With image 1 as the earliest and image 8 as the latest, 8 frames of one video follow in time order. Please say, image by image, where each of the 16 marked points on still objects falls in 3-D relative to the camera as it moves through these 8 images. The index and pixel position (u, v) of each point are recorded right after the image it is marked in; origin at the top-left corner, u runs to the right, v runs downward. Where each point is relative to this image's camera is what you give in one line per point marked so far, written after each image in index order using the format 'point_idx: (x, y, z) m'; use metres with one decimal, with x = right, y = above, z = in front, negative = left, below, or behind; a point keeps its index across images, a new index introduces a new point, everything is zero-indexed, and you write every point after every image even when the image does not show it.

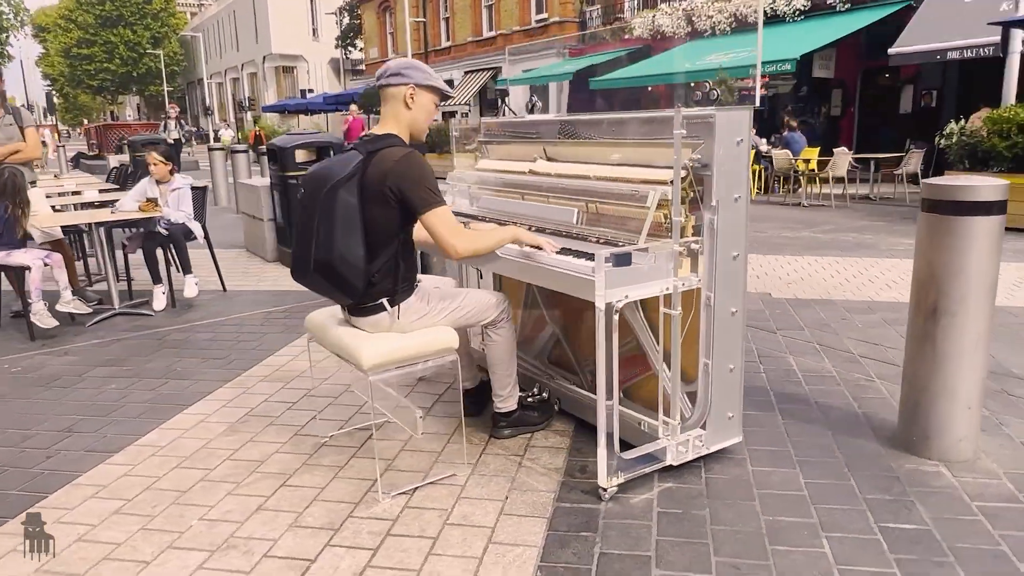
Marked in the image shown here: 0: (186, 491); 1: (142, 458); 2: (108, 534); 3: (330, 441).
0: (-1.4, -0.9, +3.1) m
1: (-1.8, -0.8, +3.5) m
2: (-1.6, -1.0, +2.9) m
3: (-0.9, -0.8, +3.6) m
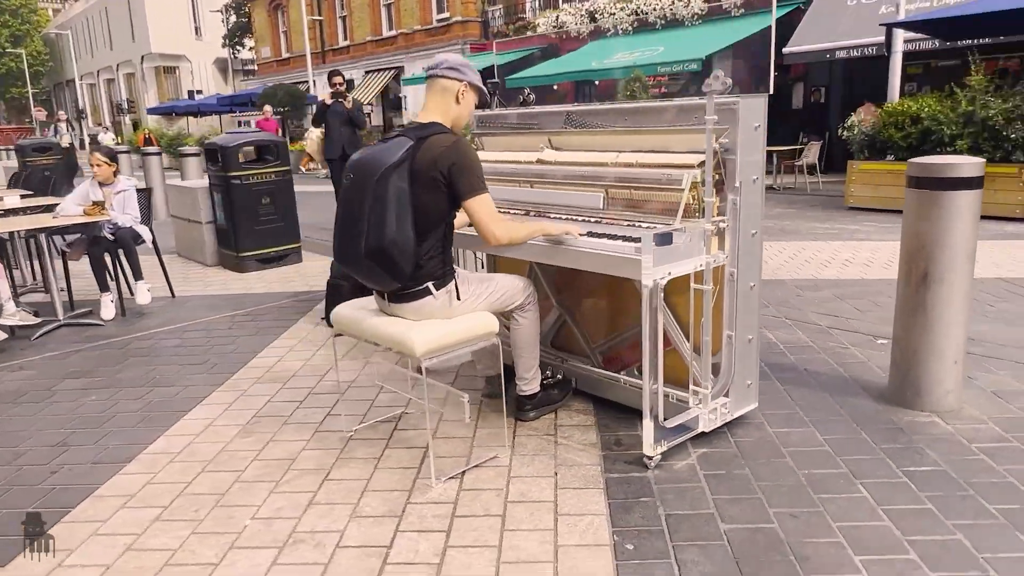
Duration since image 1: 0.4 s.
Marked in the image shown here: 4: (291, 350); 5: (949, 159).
0: (-1.2, -0.9, +3.0) m
1: (-1.6, -0.8, +3.4) m
2: (-1.3, -1.0, +2.8) m
3: (-0.8, -0.7, +3.6) m
4: (-1.5, -0.4, +4.9) m
5: (+2.0, +0.6, +3.3) m
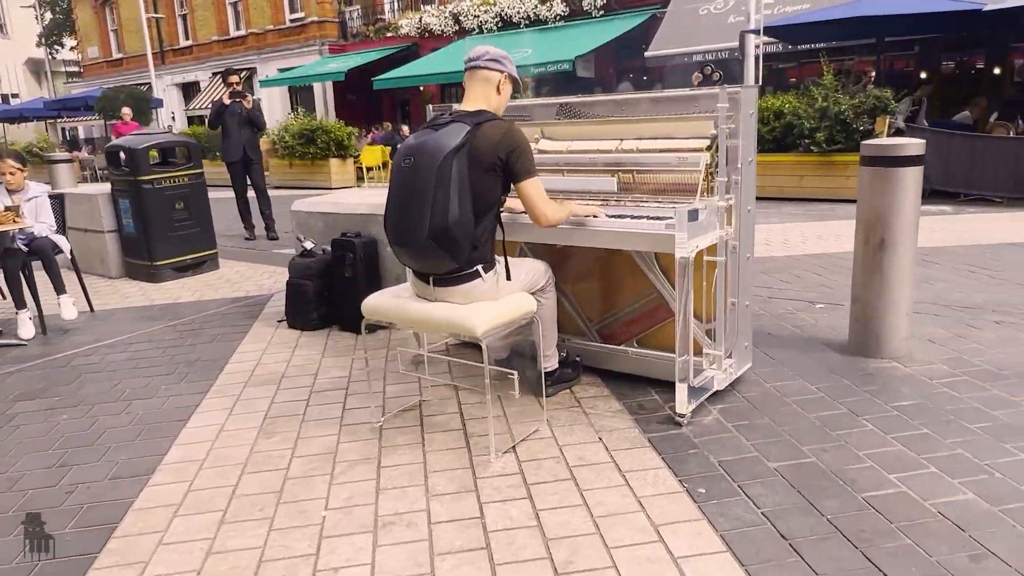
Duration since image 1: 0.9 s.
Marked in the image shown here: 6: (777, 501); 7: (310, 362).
0: (-0.9, -0.9, +3.0) m
1: (-1.4, -0.8, +3.3) m
2: (-1.0, -0.9, +2.7) m
3: (-0.6, -0.7, +3.6) m
4: (-1.6, -0.4, +4.8) m
5: (+2.0, +0.8, +3.9) m
6: (+1.0, -0.8, +2.8) m
7: (-1.2, -0.5, +4.6) m
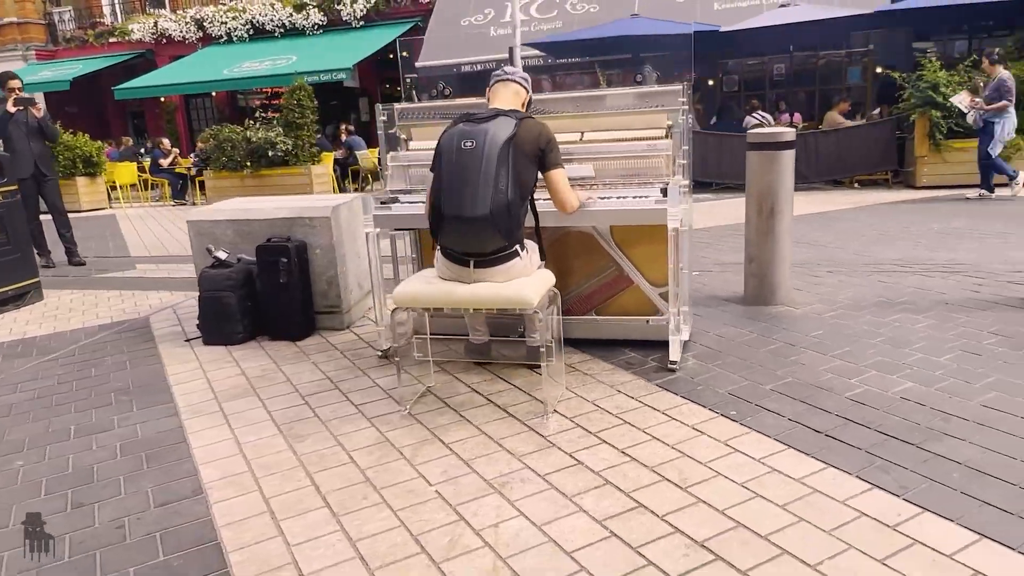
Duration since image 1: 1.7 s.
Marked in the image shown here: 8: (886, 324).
0: (-0.5, -0.8, +3.0) m
1: (-1.1, -0.8, +3.1) m
2: (-0.5, -0.9, +2.7) m
3: (-0.5, -0.6, +3.7) m
4: (-1.8, -0.5, +4.5) m
5: (+1.7, +1.0, +4.9) m
6: (+1.3, -0.6, +3.5) m
7: (-1.4, -0.5, +4.4) m
8: (+2.3, -0.2, +4.6) m
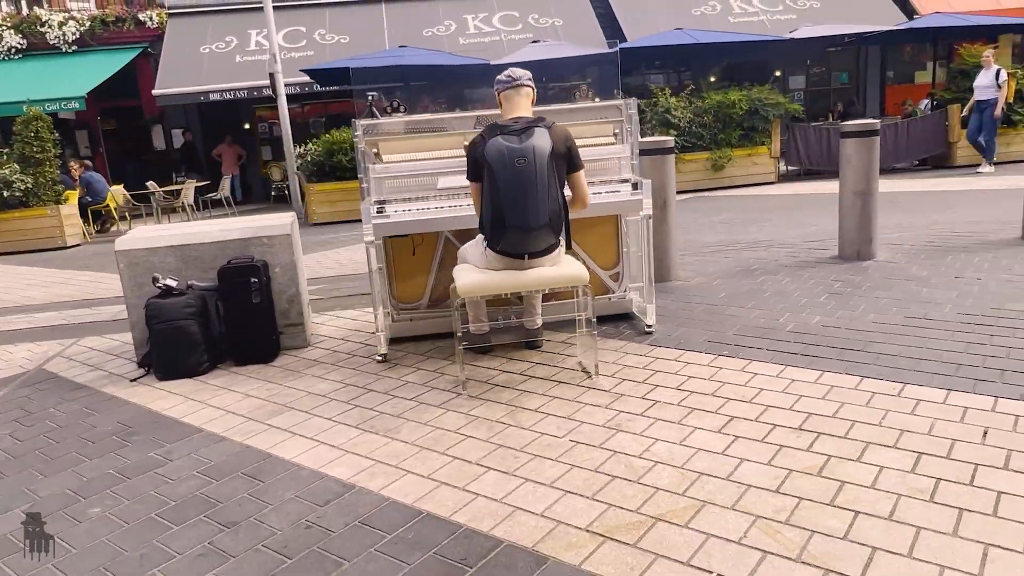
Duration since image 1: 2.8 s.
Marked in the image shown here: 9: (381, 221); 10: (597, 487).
0: (+0.1, -0.7, +3.4) m
1: (-0.5, -0.8, +3.3) m
2: (+0.2, -0.8, +3.1) m
3: (-0.2, -0.6, +4.1) m
4: (-1.8, -0.7, +4.3) m
5: (+1.2, +1.2, +6.0) m
6: (+1.5, -0.3, +4.5) m
7: (-1.4, -0.6, +4.4) m
8: (+2.0, 0.0, +5.9) m
9: (-0.8, +0.4, +4.5) m
10: (+0.4, -0.8, +3.0) m
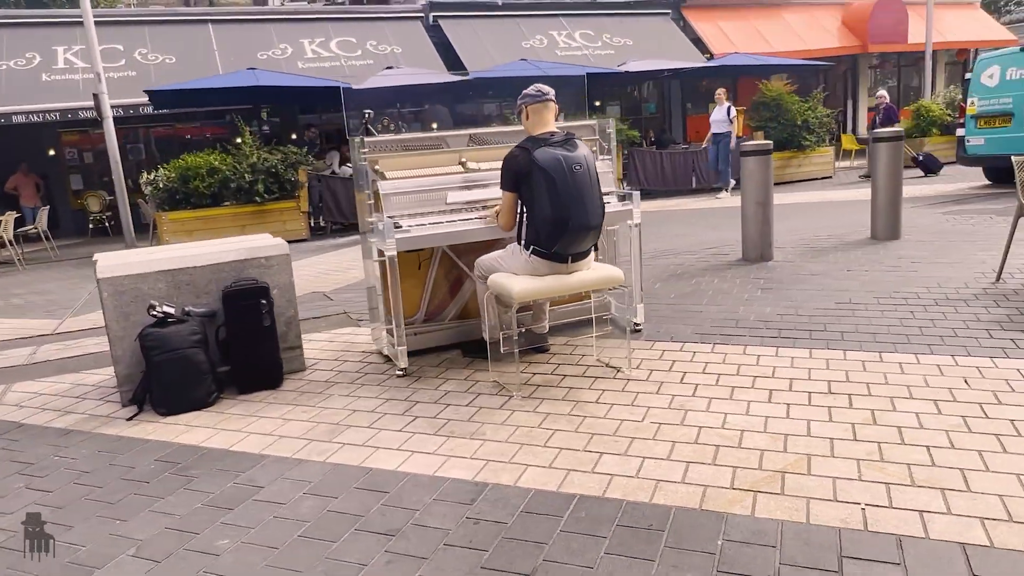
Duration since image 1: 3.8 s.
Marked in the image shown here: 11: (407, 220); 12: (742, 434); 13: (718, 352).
0: (+0.5, -0.7, +3.7) m
1: (0.0, -0.8, +3.4) m
2: (+0.7, -0.8, +3.5) m
3: (+0.1, -0.6, +4.3) m
4: (-1.5, -0.8, +4.0) m
5: (+0.8, +1.2, +6.6) m
6: (+1.6, -0.3, +5.2) m
7: (-1.1, -0.7, +4.2) m
8: (+1.7, 0.0, +6.7) m
9: (-0.7, +0.3, +4.6) m
10: (+0.9, -0.8, +3.4) m
11: (-0.7, +0.4, +4.7) m
12: (+1.1, -0.7, +3.6) m
13: (+1.3, -0.4, +4.8) m
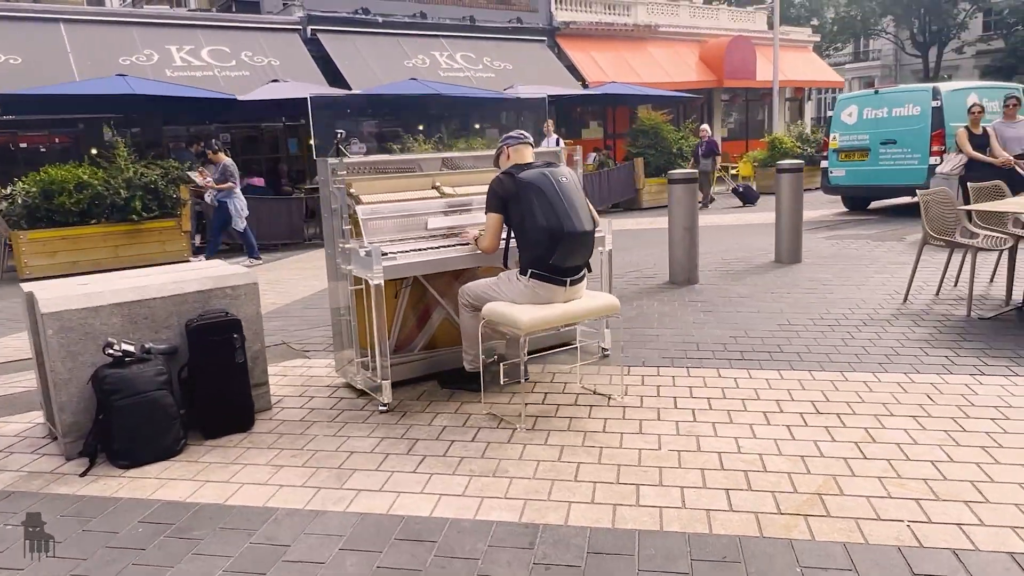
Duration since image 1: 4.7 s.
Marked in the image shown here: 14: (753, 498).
0: (+0.6, -0.9, +3.7) m
1: (+0.2, -1.0, +3.3) m
2: (+0.9, -0.9, +3.5) m
3: (+0.1, -0.8, +4.2) m
4: (-1.4, -0.9, +3.6) m
5: (+0.3, +0.9, +6.6) m
6: (+1.4, -0.5, +5.4) m
7: (-1.1, -0.9, +3.9) m
8: (+1.2, -0.2, +6.9) m
9: (-0.7, +0.1, +4.3) m
10: (+1.1, -0.9, +3.5) m
11: (-0.8, +0.3, +4.5) m
12: (+1.2, -0.8, +3.7) m
13: (+1.2, -0.6, +4.9) m
14: (+1.1, -0.9, +3.3) m
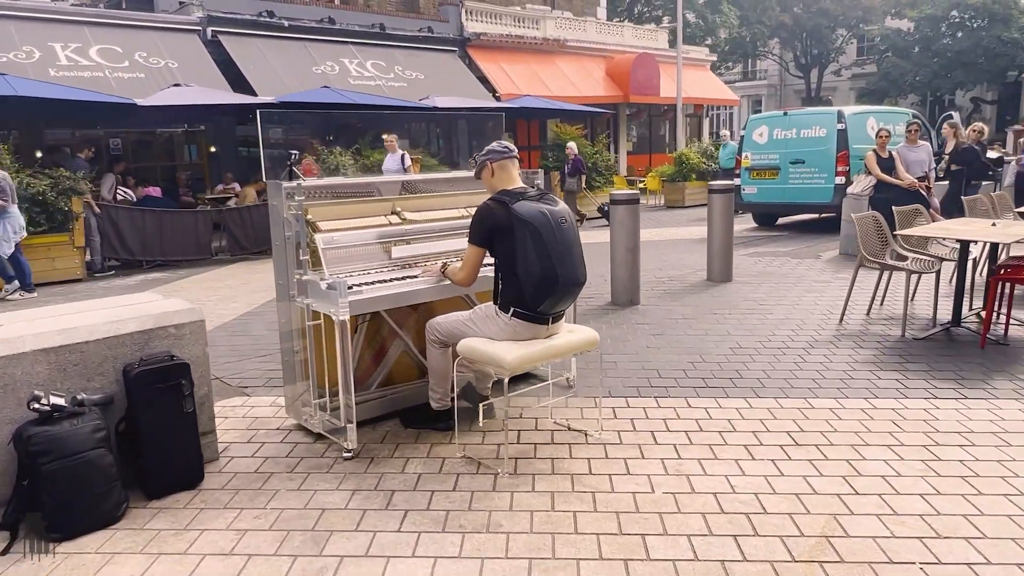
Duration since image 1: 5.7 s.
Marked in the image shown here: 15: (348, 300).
0: (+0.6, -1.0, +3.5) m
1: (+0.2, -1.1, +3.1) m
2: (+0.8, -1.1, +3.4) m
3: (0.0, -1.0, +3.9) m
4: (-1.4, -1.1, +3.2) m
5: (-0.1, +0.7, +6.4) m
6: (+1.1, -0.7, +5.3) m
7: (-1.1, -1.1, +3.5) m
8: (+0.7, -0.4, +6.7) m
9: (-0.8, -0.1, +4.0) m
10: (+1.1, -1.1, +3.4) m
11: (-0.9, +0.1, +4.2) m
12: (+1.2, -1.0, +3.6) m
13: (+1.0, -0.8, +4.8) m
14: (+1.1, -1.1, +3.2) m
15: (-0.9, -0.1, +4.0) m
